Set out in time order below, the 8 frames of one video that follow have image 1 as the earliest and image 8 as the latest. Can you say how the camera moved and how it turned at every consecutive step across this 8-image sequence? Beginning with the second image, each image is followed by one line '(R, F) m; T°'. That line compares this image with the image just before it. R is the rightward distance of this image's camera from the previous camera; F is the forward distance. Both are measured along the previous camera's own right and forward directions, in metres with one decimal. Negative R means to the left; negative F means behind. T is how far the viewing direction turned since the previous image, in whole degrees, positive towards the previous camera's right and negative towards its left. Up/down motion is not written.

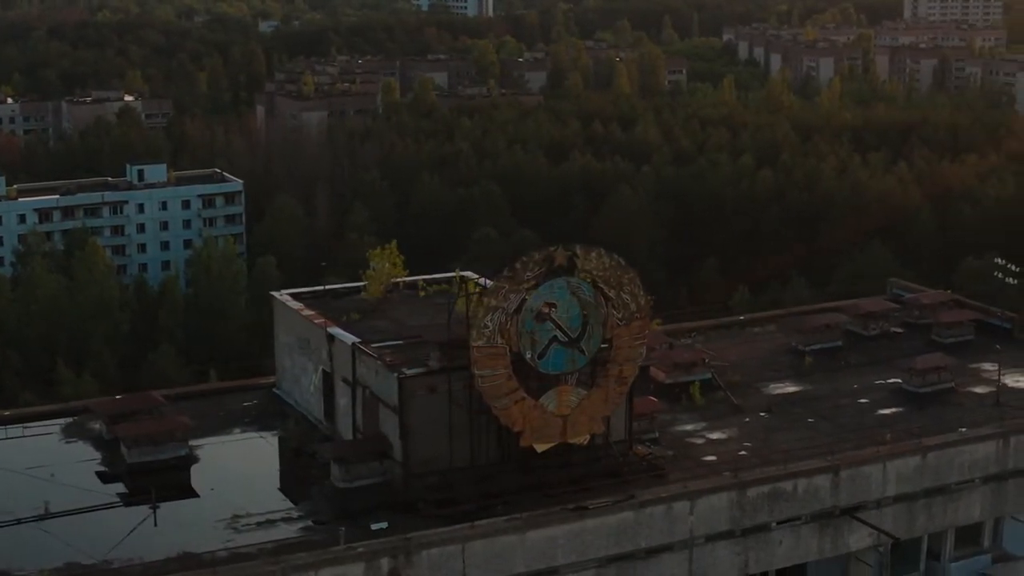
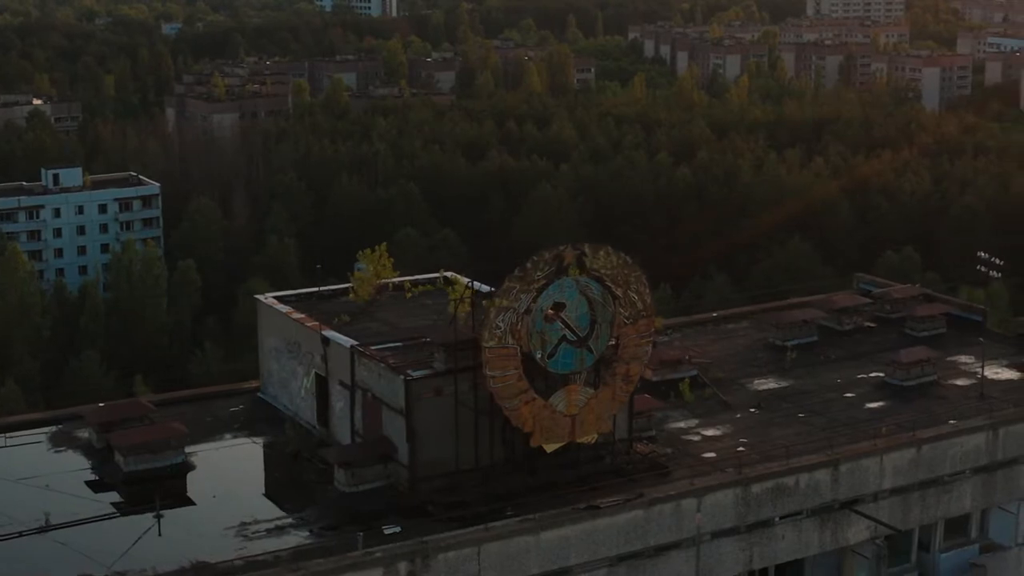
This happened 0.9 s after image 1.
(-1.1, +0.1) m; +4°
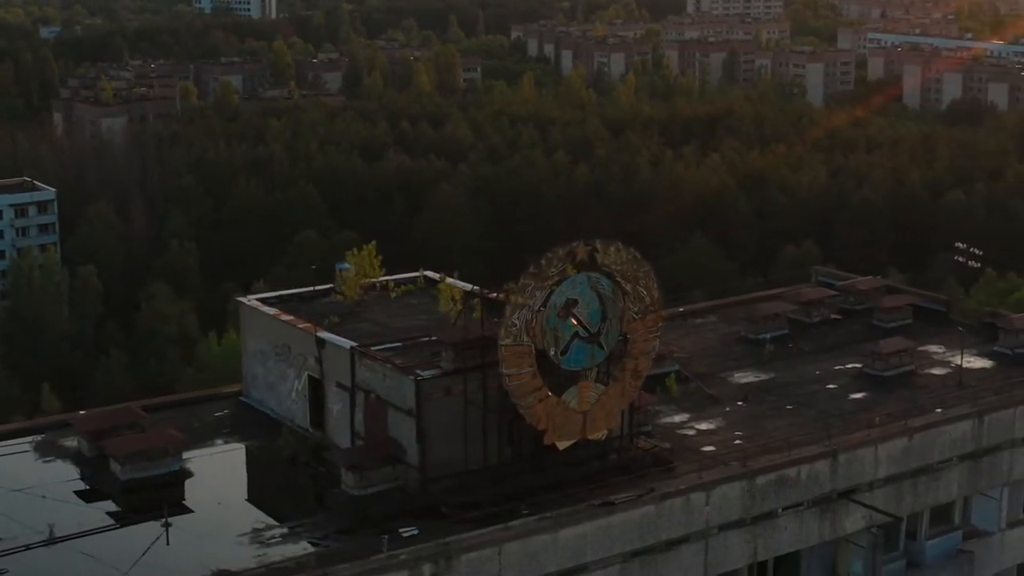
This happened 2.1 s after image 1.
(-1.4, +0.1) m; +5°
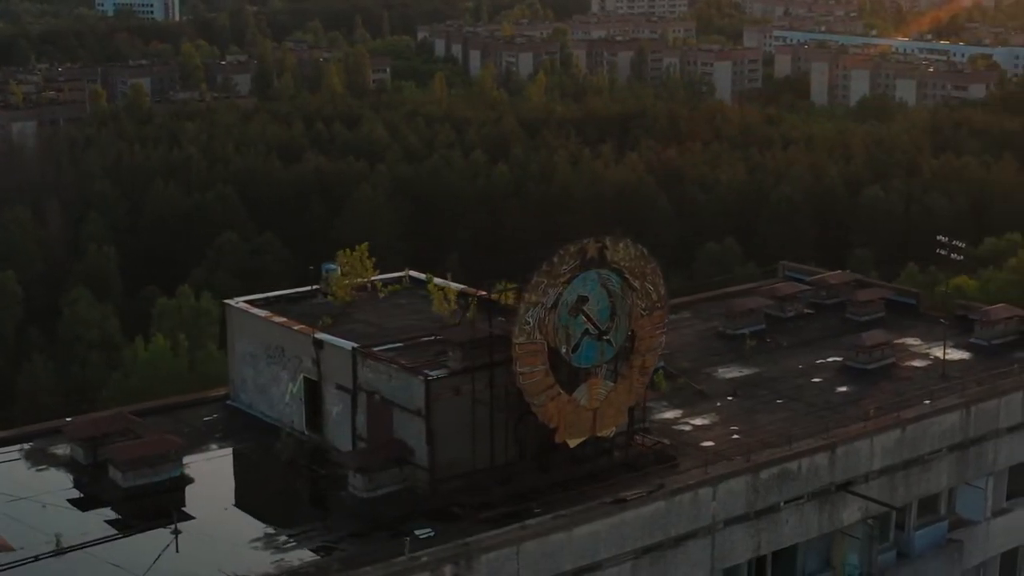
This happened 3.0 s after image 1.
(-1.1, +0.1) m; +4°
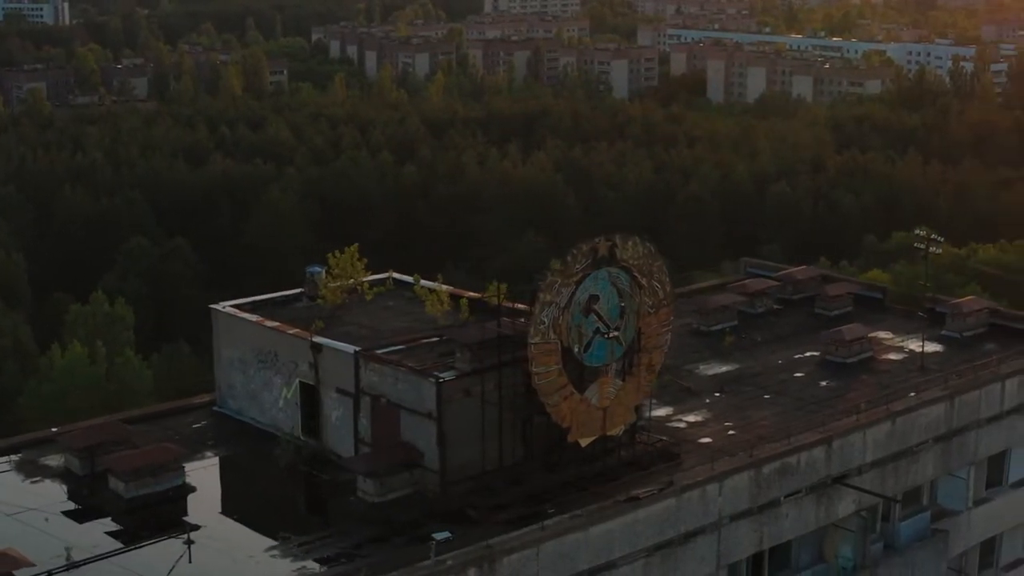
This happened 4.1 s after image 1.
(-1.3, +0.1) m; +4°
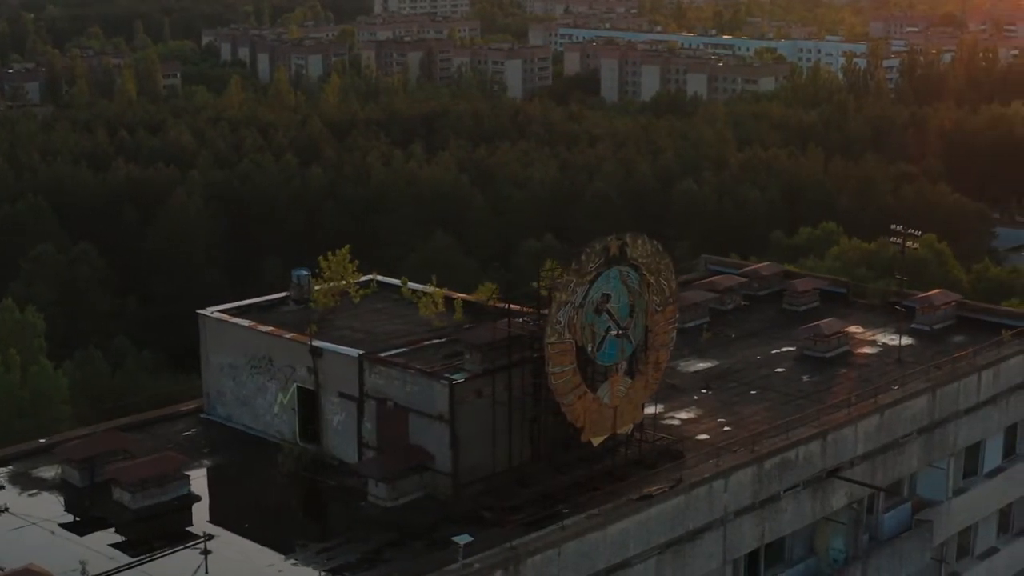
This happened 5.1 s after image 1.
(-1.3, +0.1) m; +4°
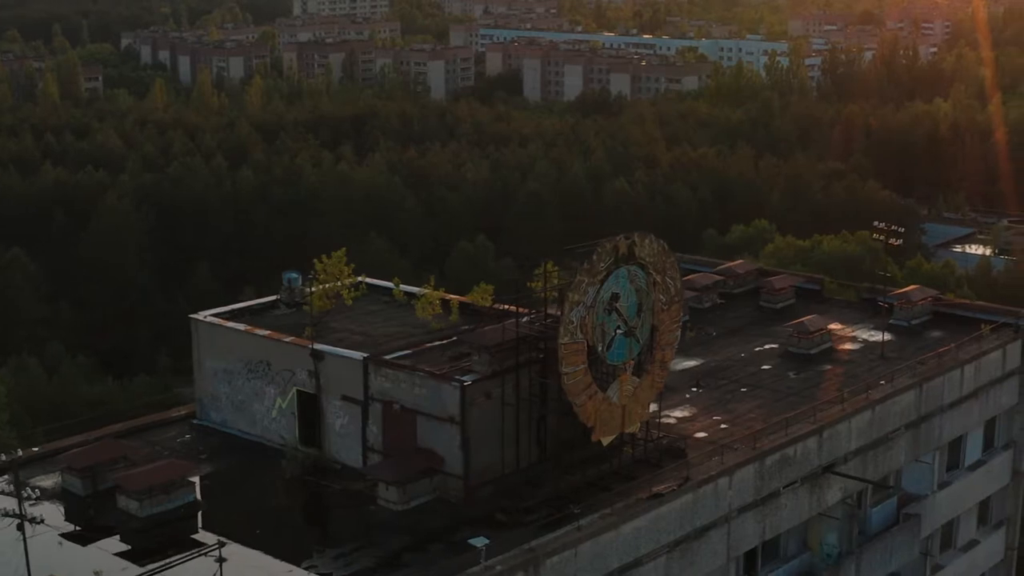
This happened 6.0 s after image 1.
(-1.0, +0.1) m; +3°
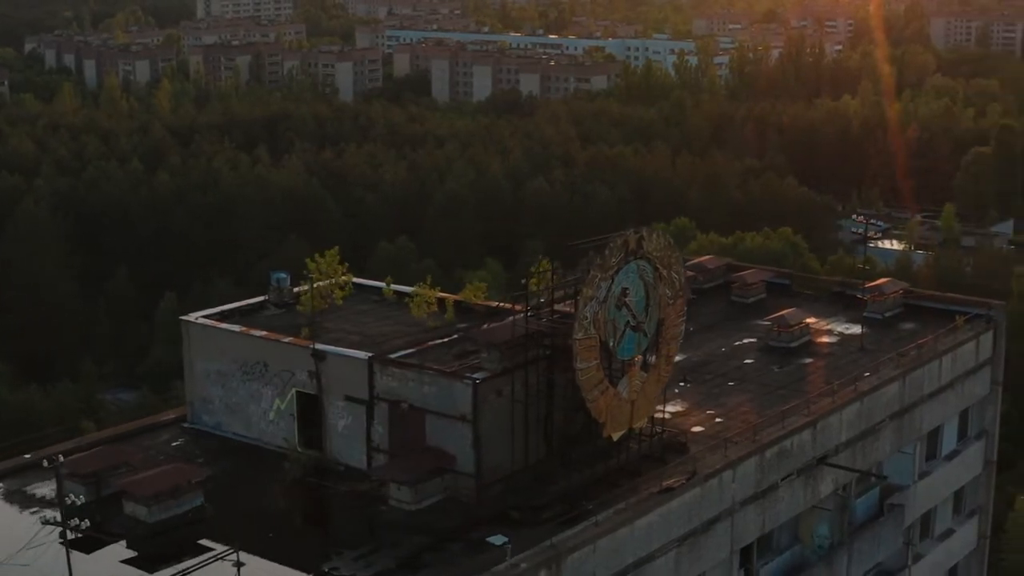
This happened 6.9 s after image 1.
(-1.1, +0.1) m; +4°
